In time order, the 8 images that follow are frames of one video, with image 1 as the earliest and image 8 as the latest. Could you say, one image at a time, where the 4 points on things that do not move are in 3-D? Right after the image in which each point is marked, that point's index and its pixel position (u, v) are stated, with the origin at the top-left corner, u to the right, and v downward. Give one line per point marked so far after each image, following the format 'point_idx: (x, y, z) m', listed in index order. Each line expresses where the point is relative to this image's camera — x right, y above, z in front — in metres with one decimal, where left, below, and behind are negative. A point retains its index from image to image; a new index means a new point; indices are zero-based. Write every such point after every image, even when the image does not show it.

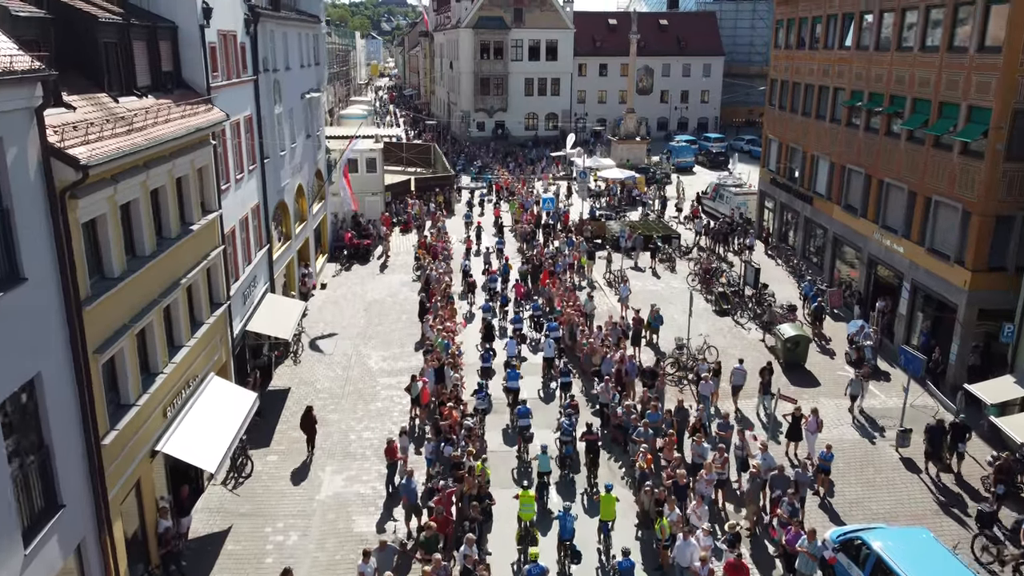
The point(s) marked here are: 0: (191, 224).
0: (-7.0, +1.4, +17.9) m
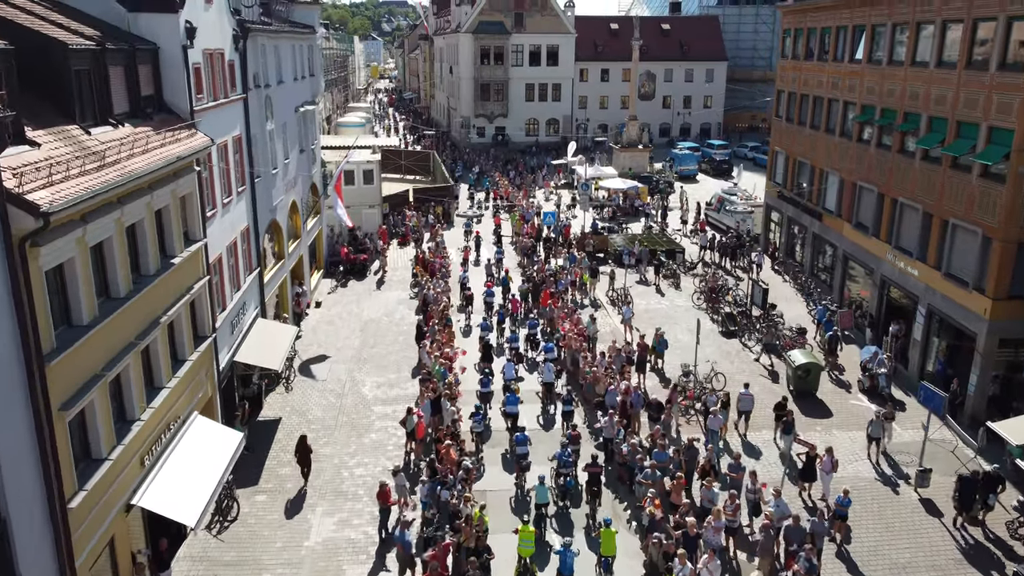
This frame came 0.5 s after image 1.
0: (-7.0, +0.6, +16.9) m
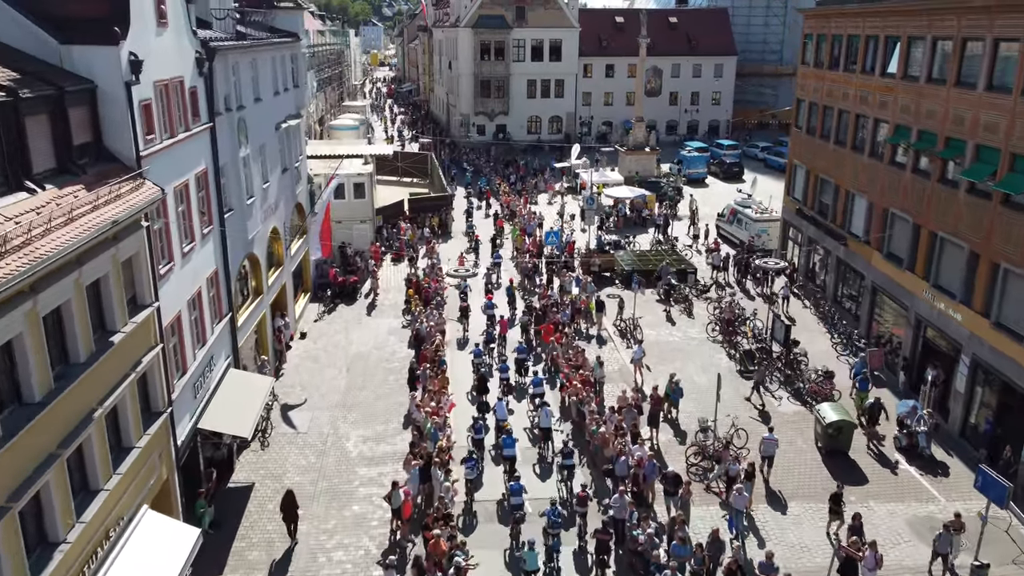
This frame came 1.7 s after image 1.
0: (-7.0, -0.8, +14.5) m
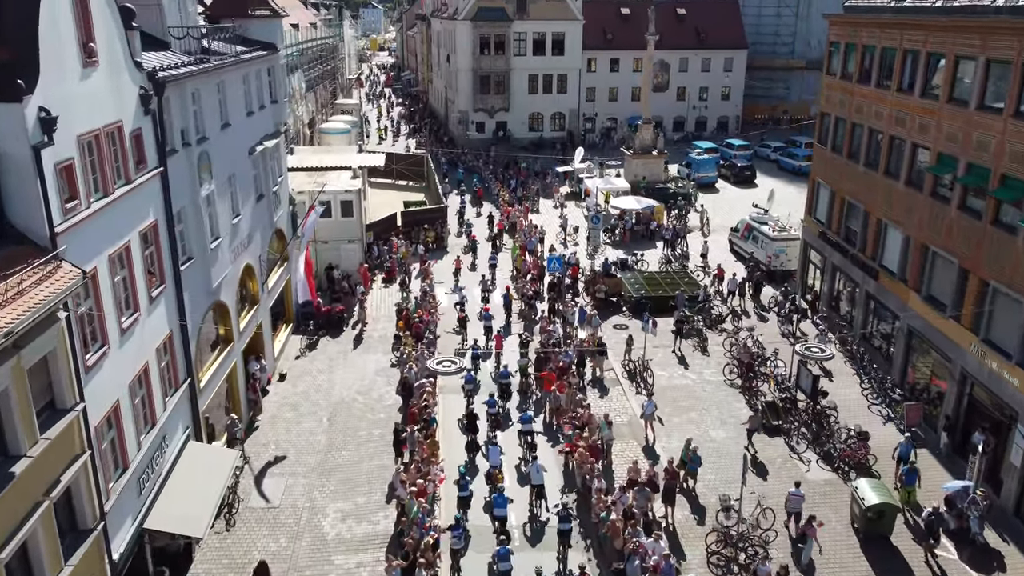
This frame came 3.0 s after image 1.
0: (-7.1, -2.5, +11.9) m
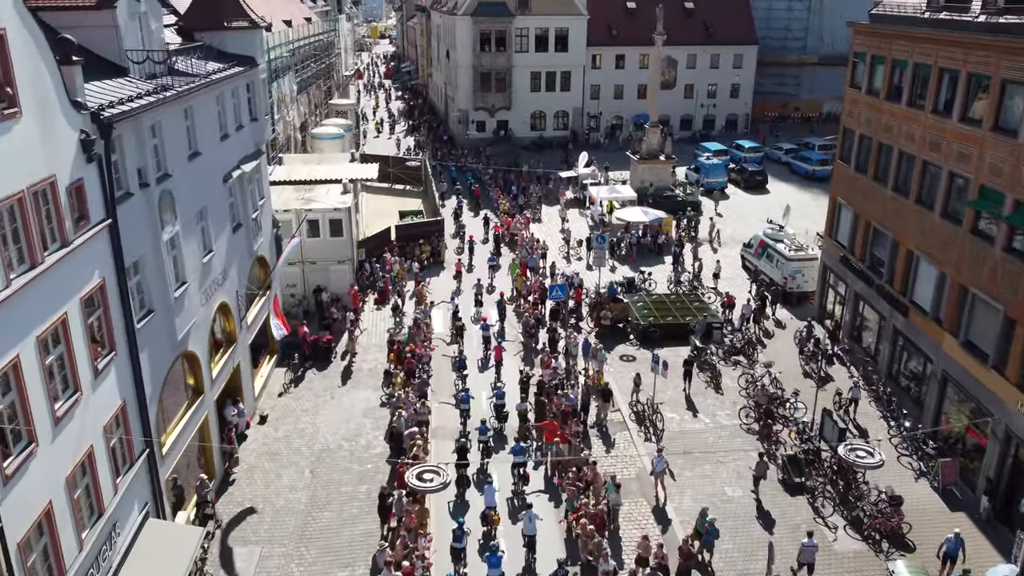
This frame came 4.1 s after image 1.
0: (-7.2, -3.9, +9.8) m
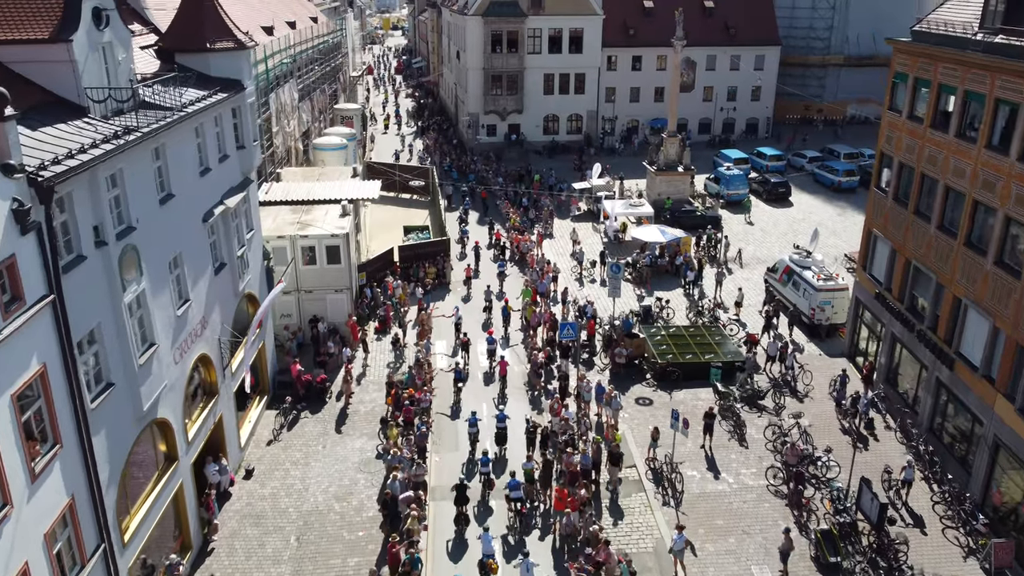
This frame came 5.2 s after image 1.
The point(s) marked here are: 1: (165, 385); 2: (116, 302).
0: (-7.3, -5.4, +7.8) m
1: (-8.0, -2.2, +18.9) m
2: (-7.9, -0.3, +16.5) m
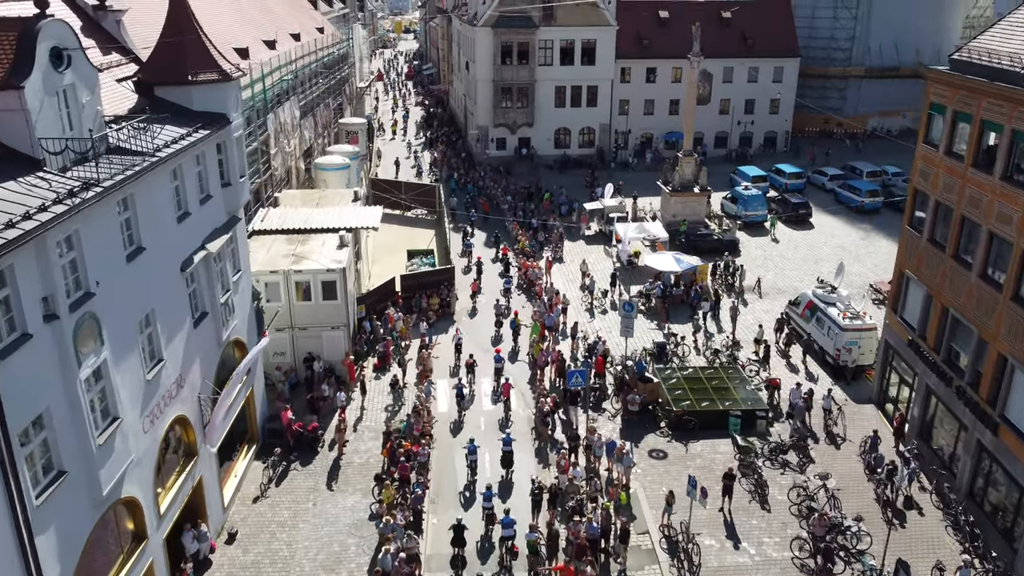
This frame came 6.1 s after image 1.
0: (-7.5, -6.8, +6.1) m
1: (-8.0, -3.6, +17.2) m
2: (-8.0, -1.7, +14.8) m
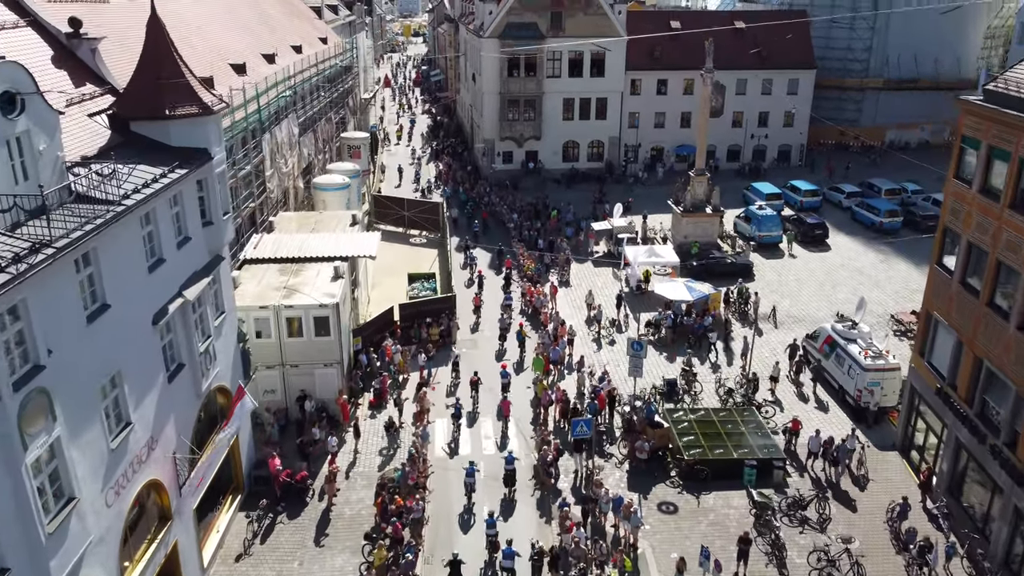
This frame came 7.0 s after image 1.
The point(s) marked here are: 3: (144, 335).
0: (-7.8, -8.0, +4.6) m
1: (-8.1, -4.8, +15.7) m
2: (-8.1, -2.9, +13.3) m
3: (-8.3, -1.0, +18.5) m
